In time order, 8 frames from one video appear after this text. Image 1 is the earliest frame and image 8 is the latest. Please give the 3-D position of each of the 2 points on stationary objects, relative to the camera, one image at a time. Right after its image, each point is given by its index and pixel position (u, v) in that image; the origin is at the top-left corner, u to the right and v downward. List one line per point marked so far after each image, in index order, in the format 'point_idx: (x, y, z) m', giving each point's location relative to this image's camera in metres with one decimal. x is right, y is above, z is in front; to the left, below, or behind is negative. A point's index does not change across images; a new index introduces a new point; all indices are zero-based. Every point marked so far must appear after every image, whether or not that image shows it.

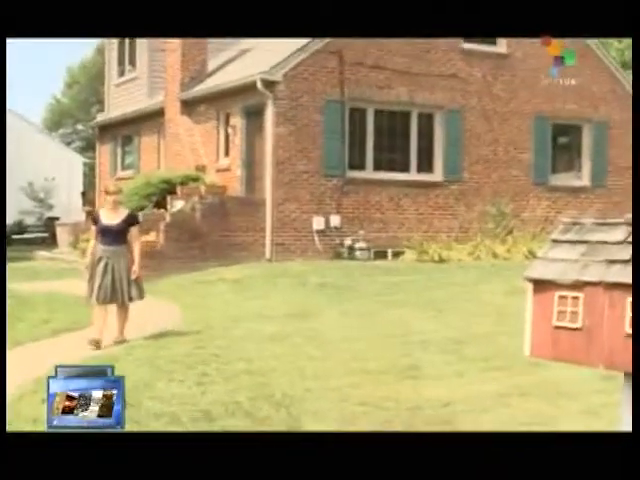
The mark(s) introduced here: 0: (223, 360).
0: (-0.5, -0.7, +7.1) m
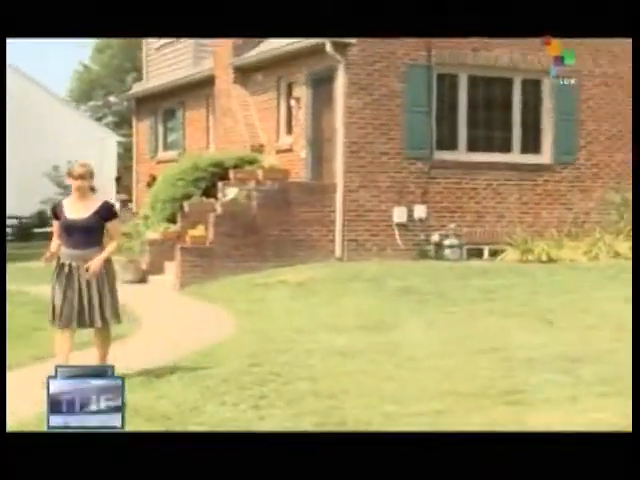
0: (-0.2, -0.6, +5.9) m
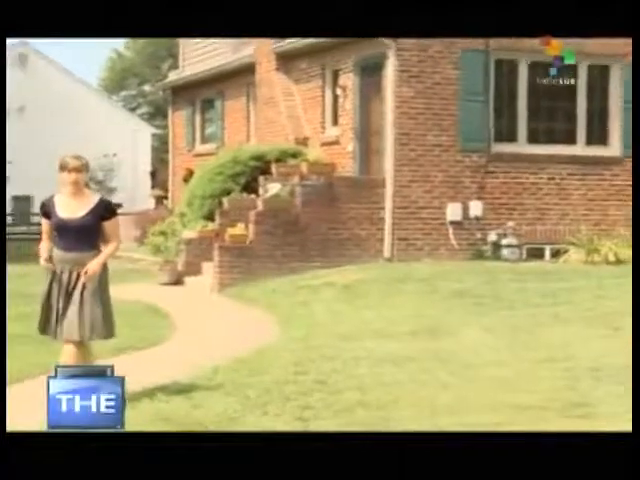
0: (0.0, -0.6, +5.5) m
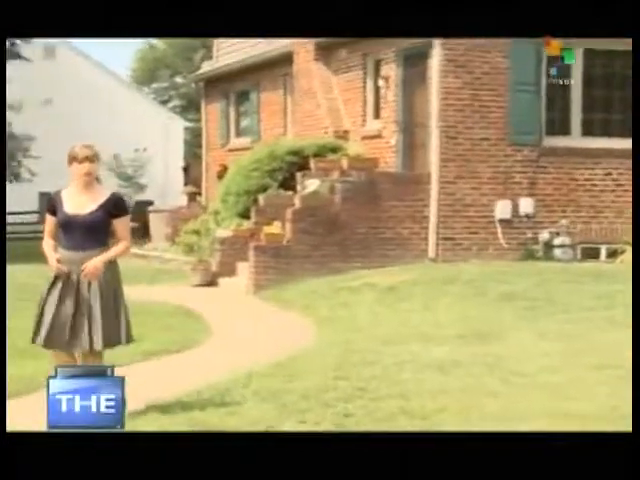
0: (+0.2, -0.6, +5.3) m
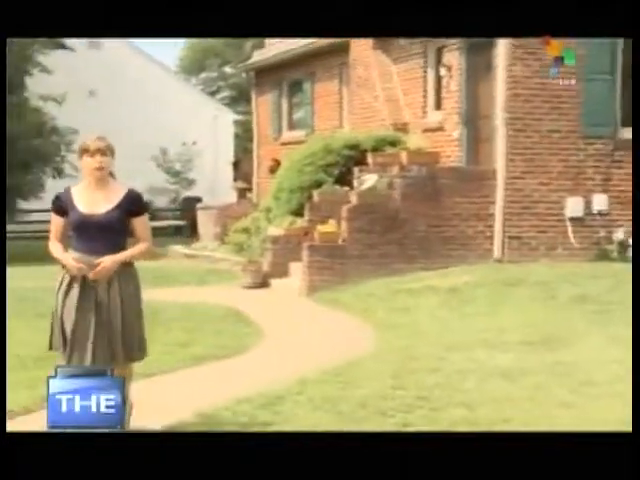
0: (+0.4, -0.6, +4.9) m
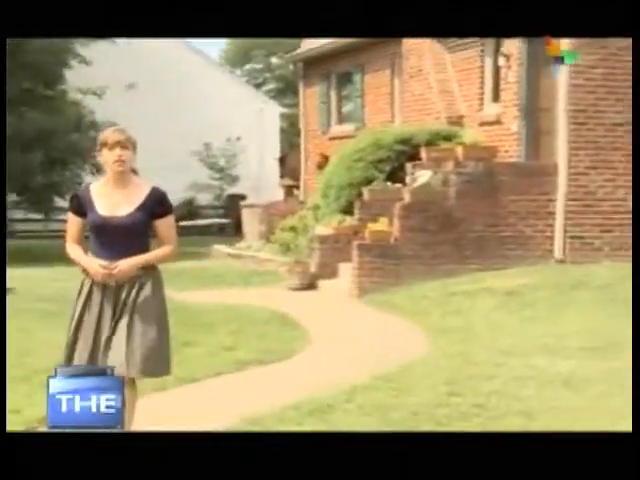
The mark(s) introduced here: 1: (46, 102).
0: (+0.6, -0.6, +4.7) m
1: (-1.0, +0.5, +4.7) m
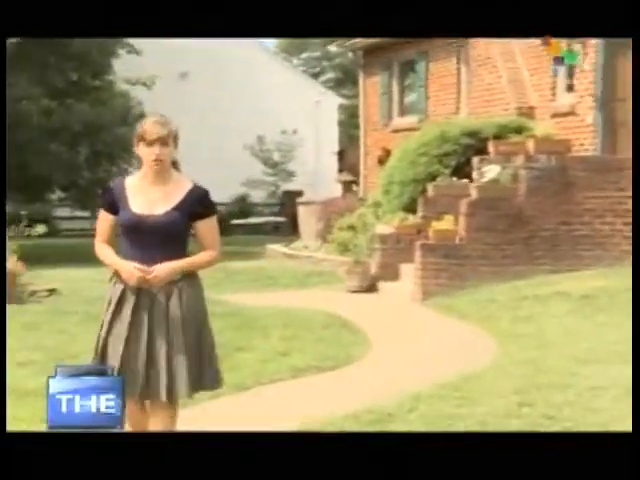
0: (+0.8, -0.6, +4.4) m
1: (-0.8, +0.5, +4.5) m
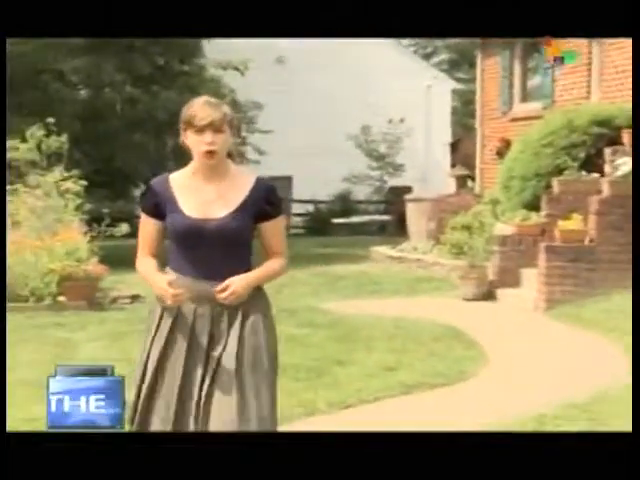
0: (+1.1, -0.6, +3.8) m
1: (-0.4, +0.5, +4.1) m
